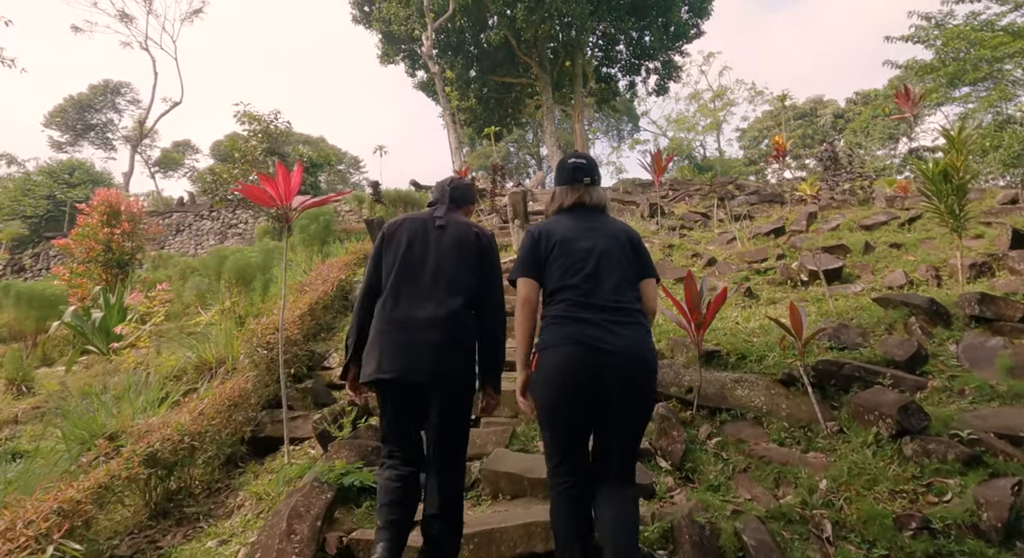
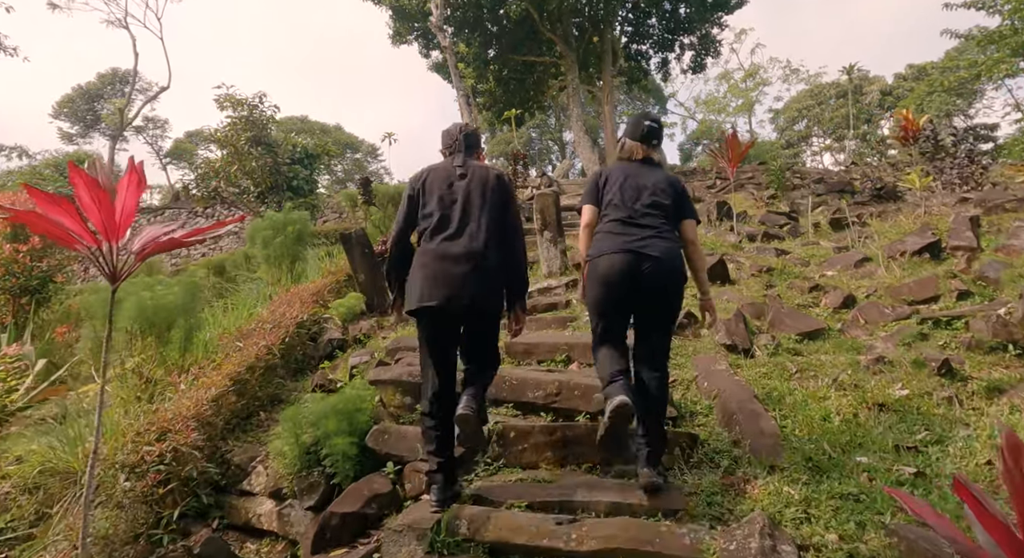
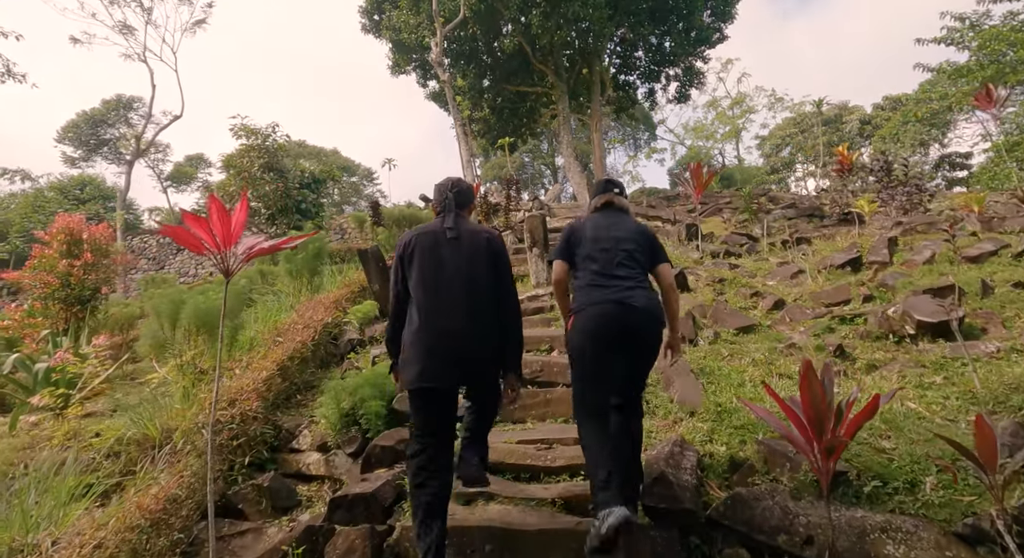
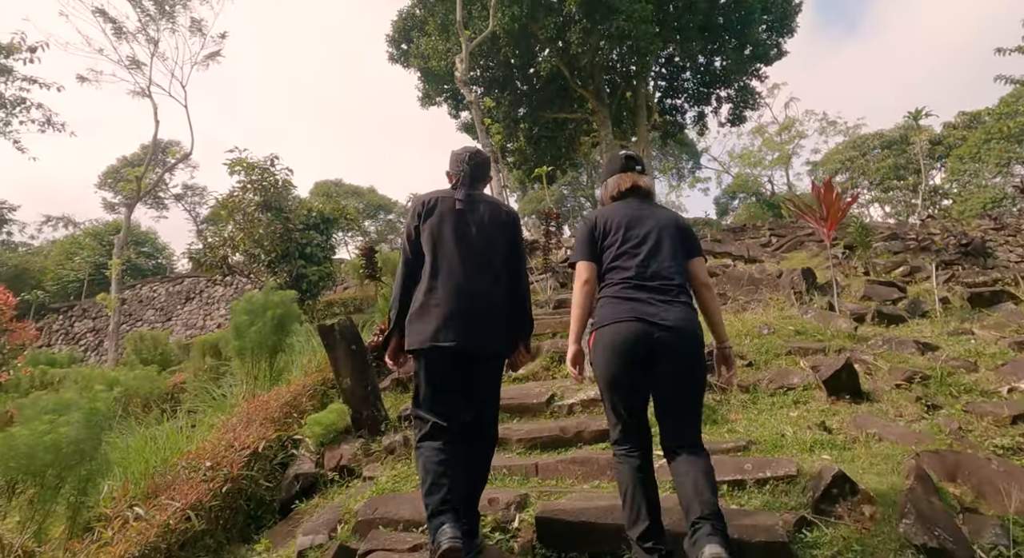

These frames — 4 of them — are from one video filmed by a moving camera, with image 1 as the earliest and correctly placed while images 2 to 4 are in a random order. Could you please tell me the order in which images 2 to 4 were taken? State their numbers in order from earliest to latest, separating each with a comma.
3, 2, 4
